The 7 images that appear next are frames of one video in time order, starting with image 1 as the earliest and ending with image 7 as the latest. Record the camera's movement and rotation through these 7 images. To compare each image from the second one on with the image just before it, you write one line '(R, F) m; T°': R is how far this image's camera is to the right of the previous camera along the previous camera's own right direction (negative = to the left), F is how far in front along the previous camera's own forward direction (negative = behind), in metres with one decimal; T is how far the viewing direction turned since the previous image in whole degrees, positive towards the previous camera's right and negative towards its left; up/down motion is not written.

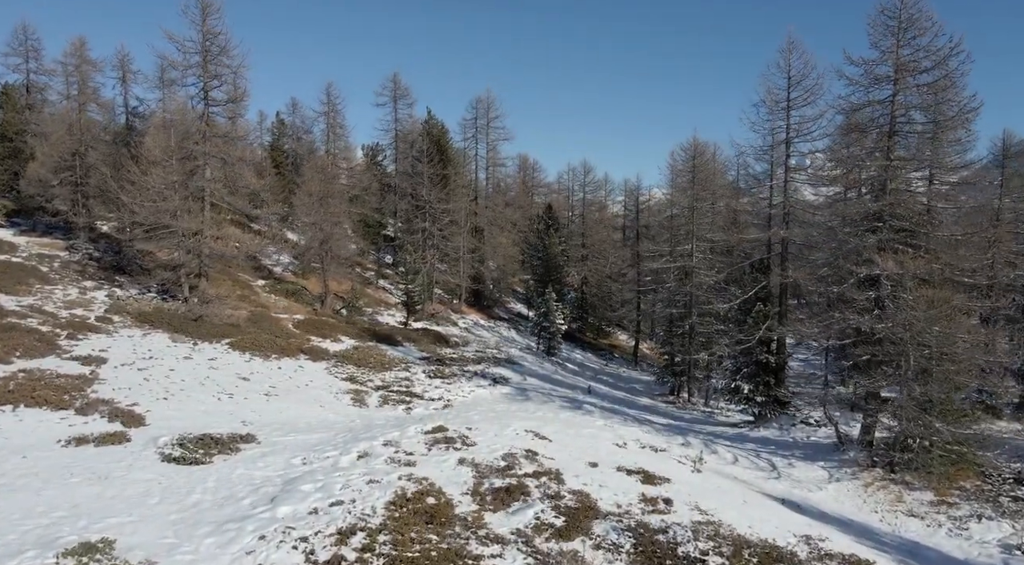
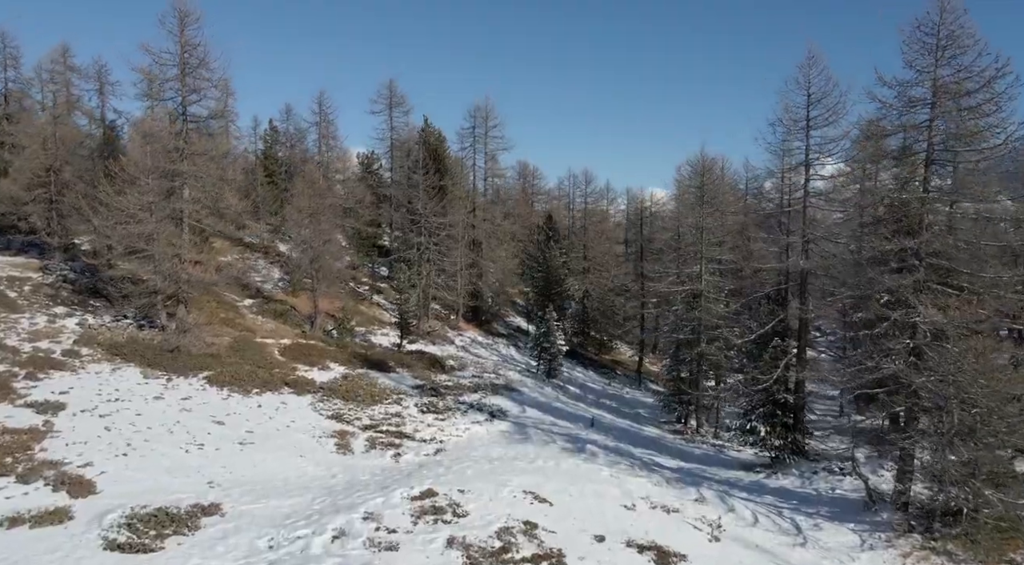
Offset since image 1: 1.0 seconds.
(+0.1, +2.1) m; 0°
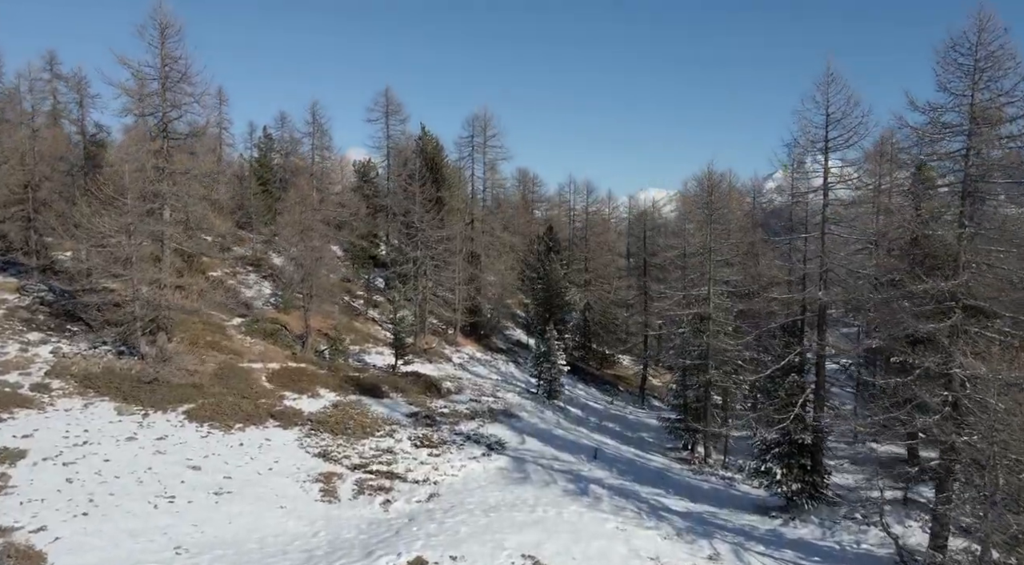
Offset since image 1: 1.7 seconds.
(+0.1, +1.7) m; 0°
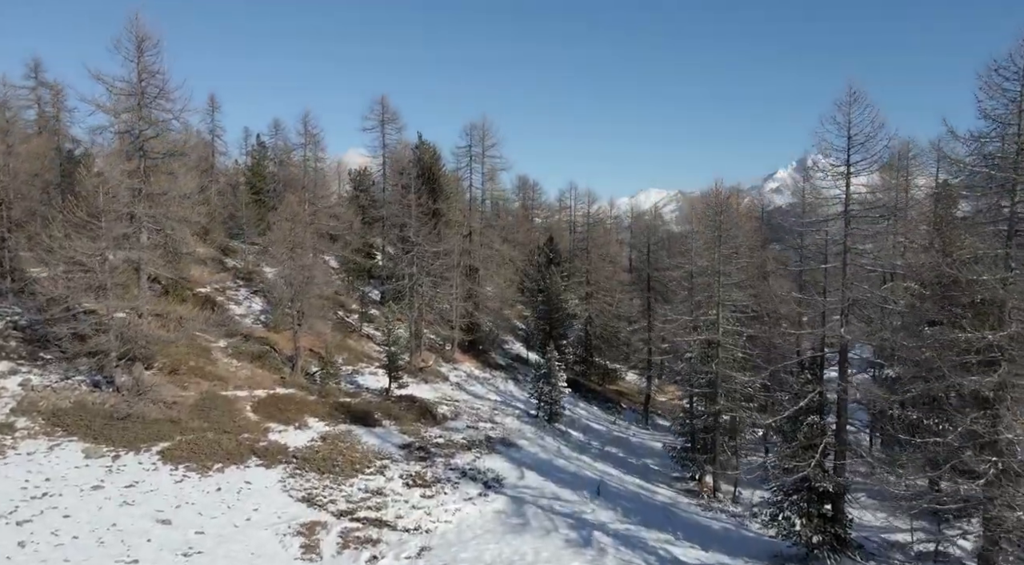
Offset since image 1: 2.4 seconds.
(+0.1, +1.8) m; 0°
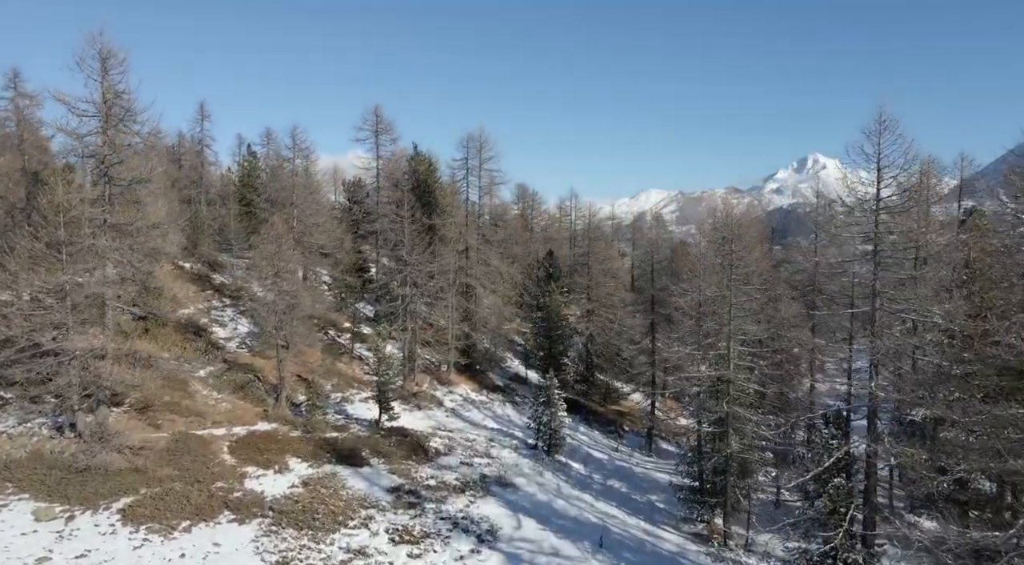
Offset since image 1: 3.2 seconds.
(+0.2, +2.3) m; 0°
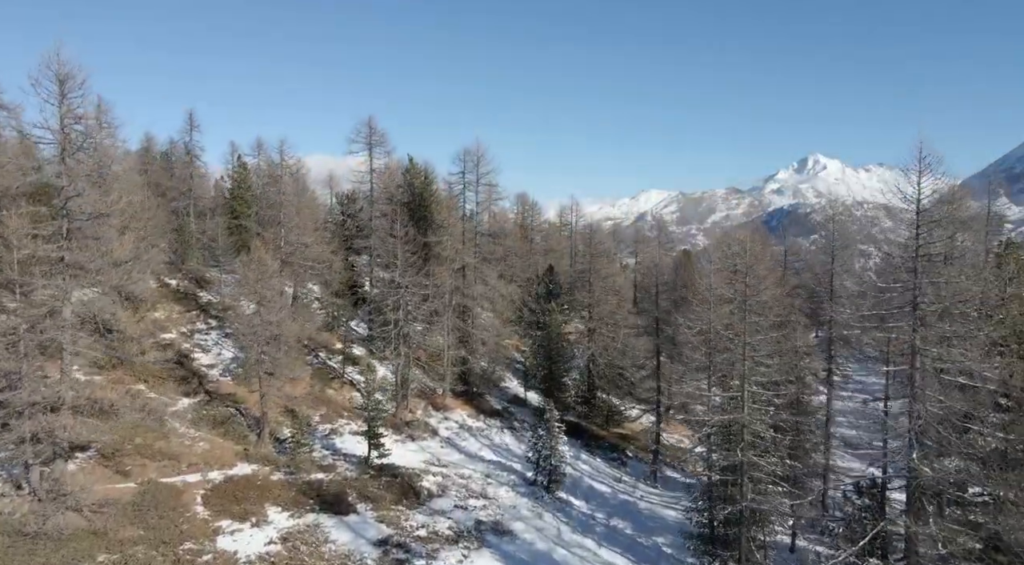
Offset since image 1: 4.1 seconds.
(+0.1, +2.4) m; 0°
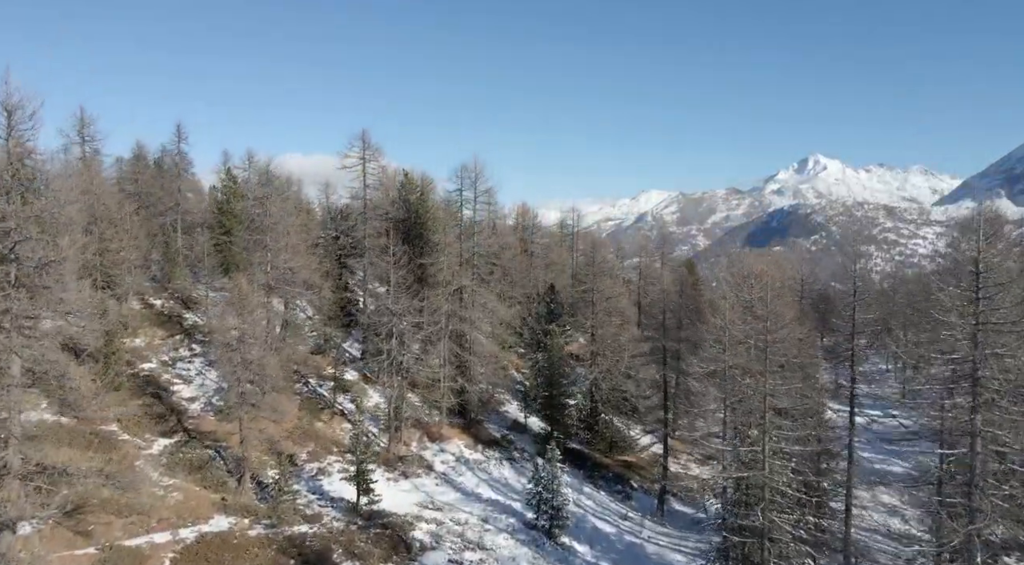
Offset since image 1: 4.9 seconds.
(0.0, +2.5) m; 0°
